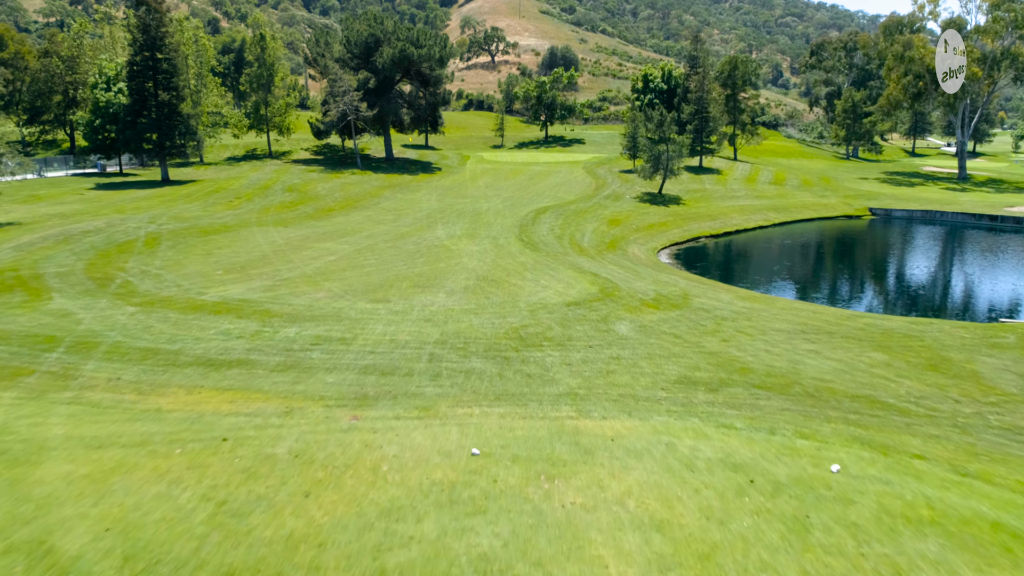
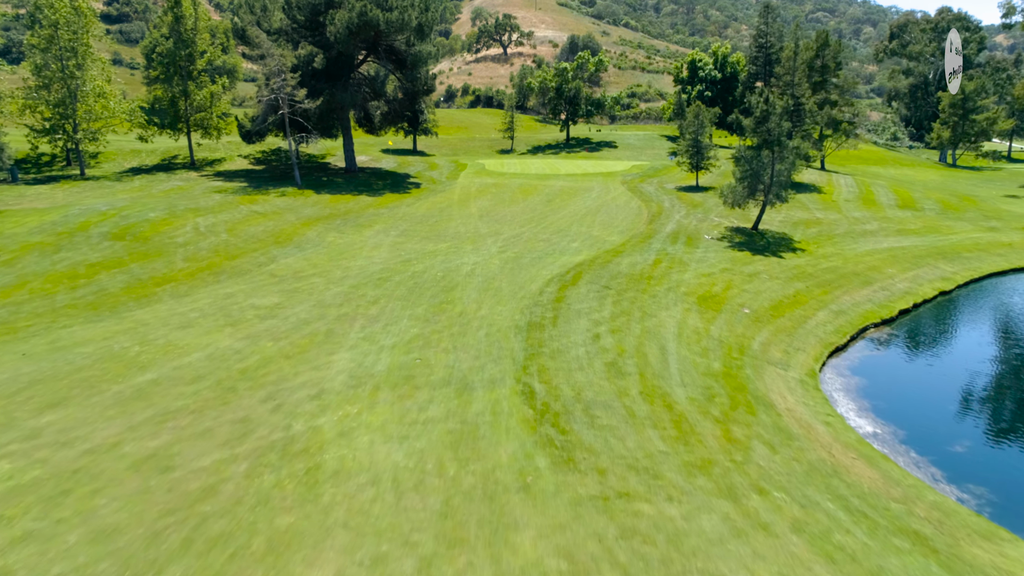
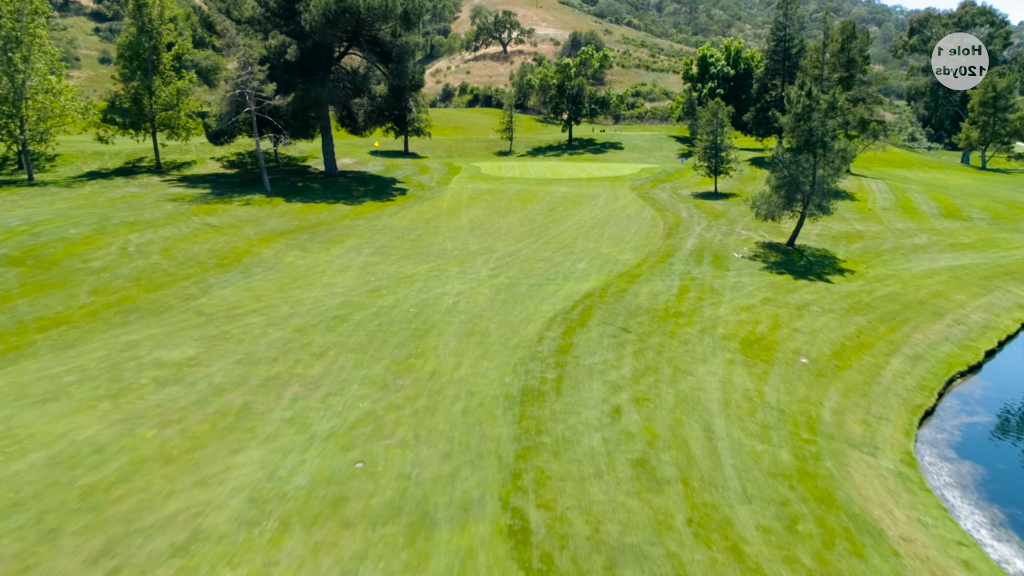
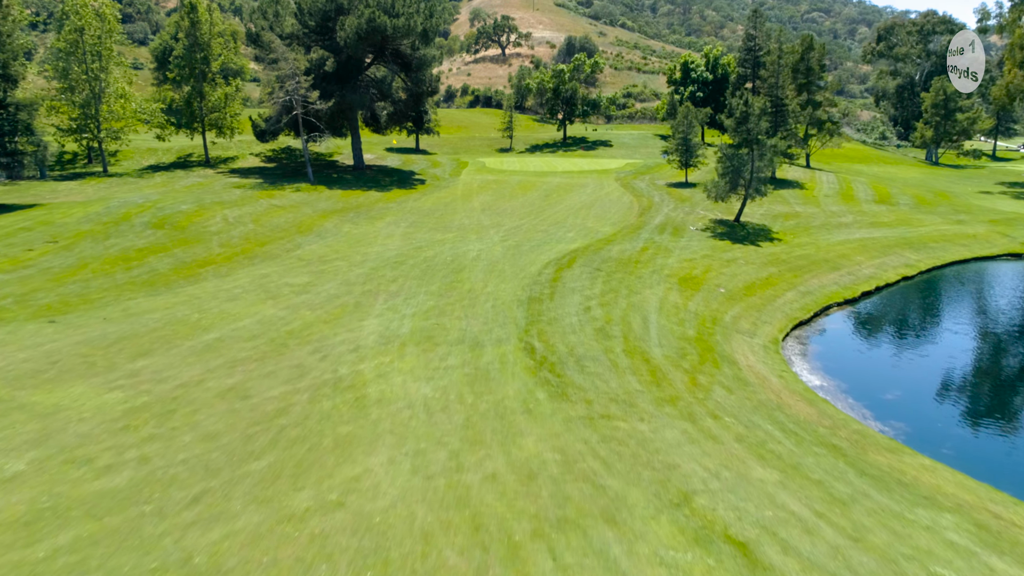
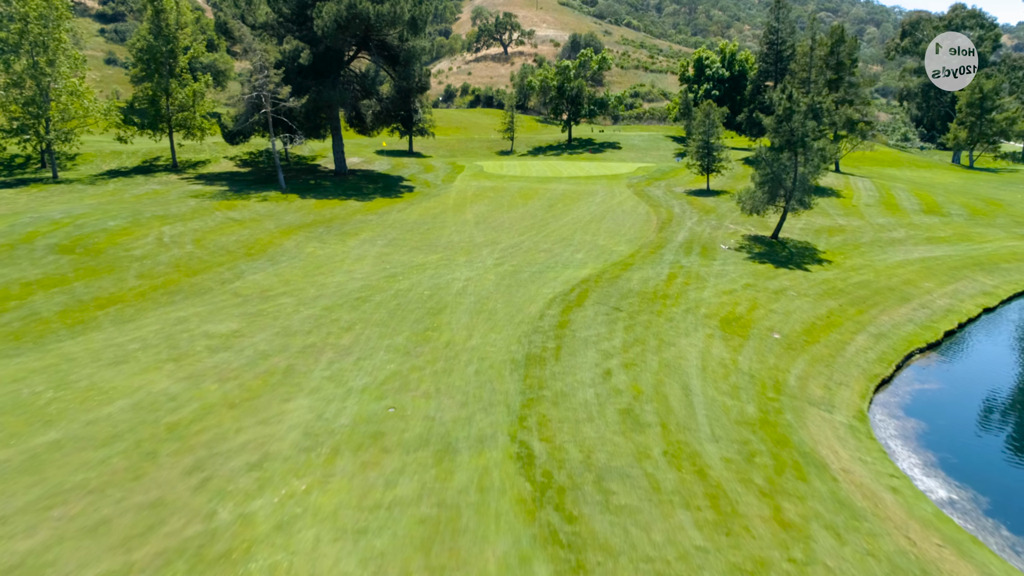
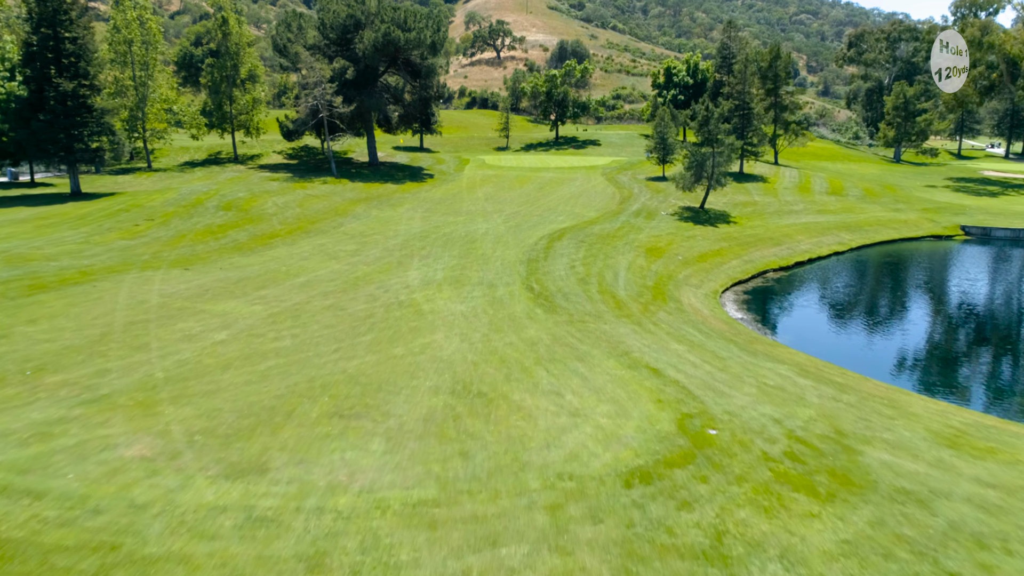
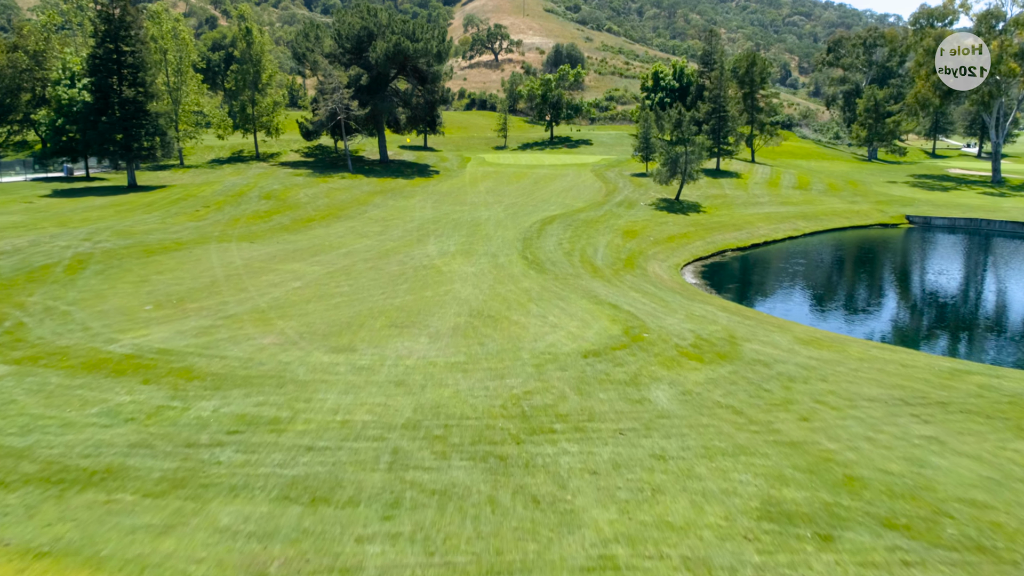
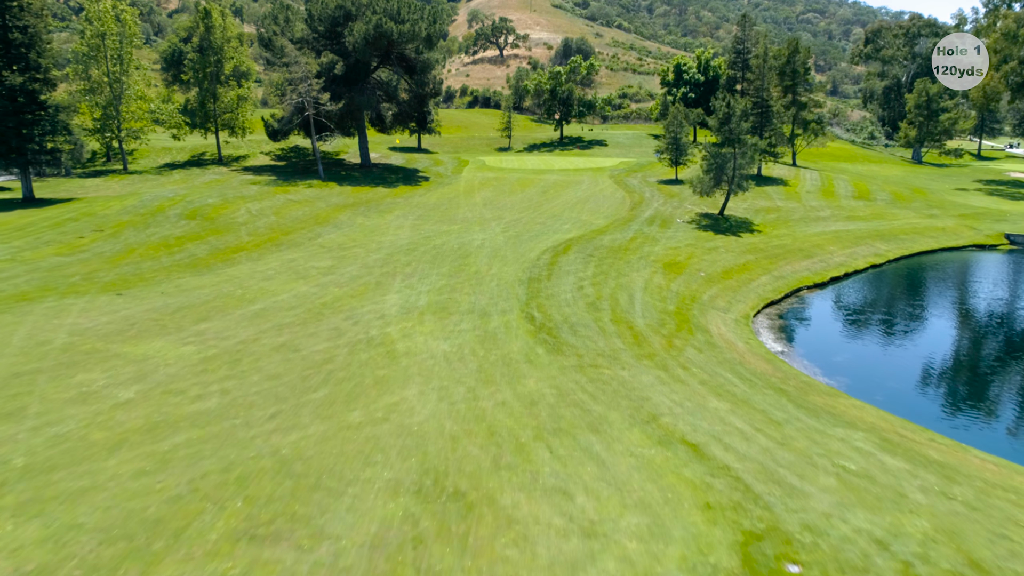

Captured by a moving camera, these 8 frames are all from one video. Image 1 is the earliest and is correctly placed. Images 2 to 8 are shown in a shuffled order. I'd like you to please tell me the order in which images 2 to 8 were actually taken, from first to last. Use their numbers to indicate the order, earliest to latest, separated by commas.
7, 6, 8, 4, 2, 5, 3
